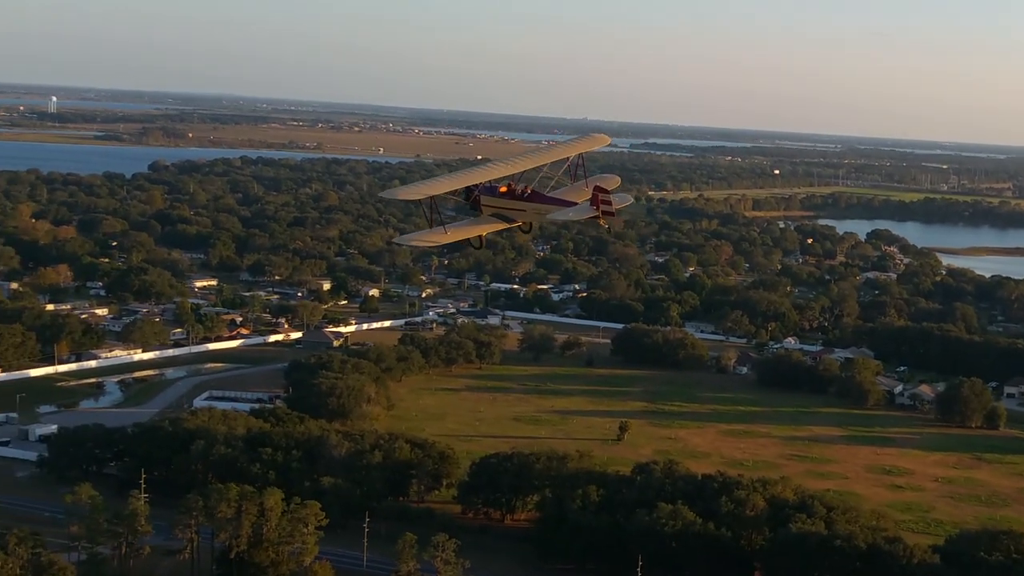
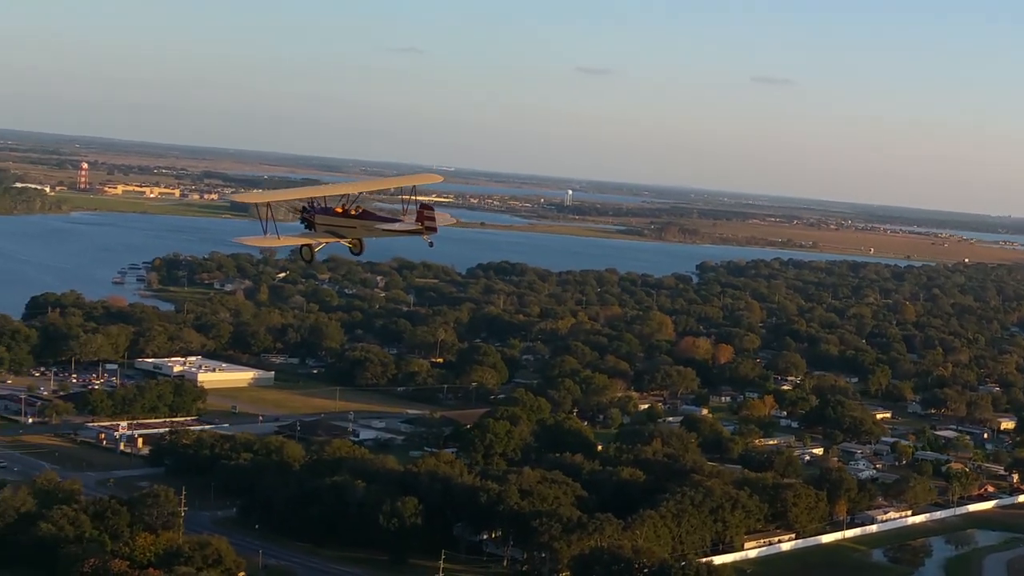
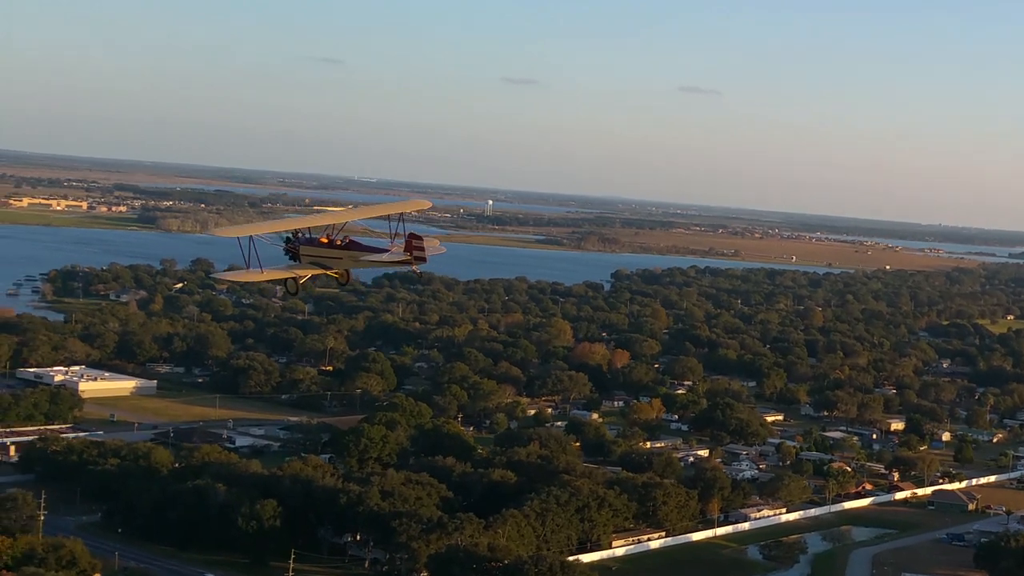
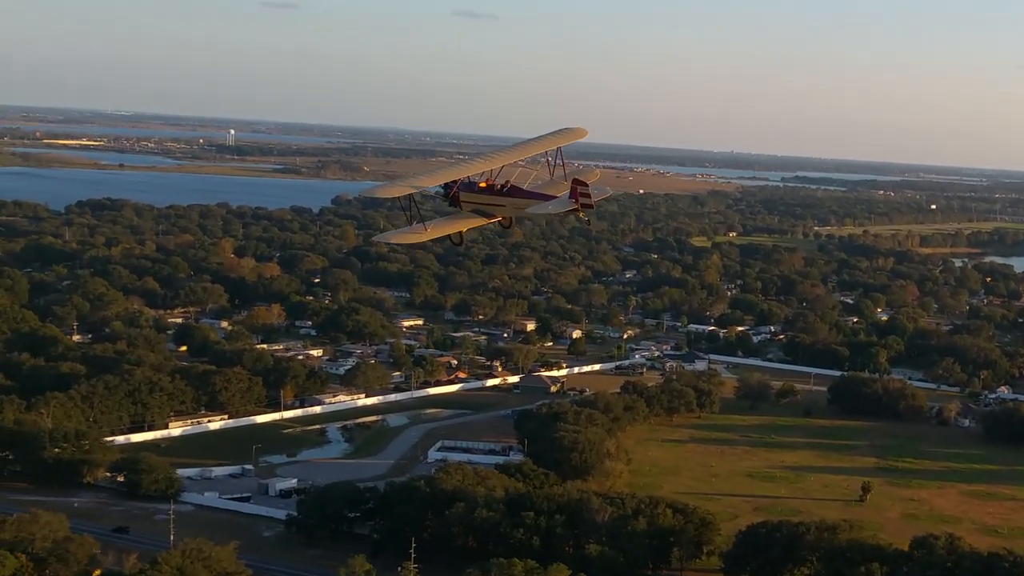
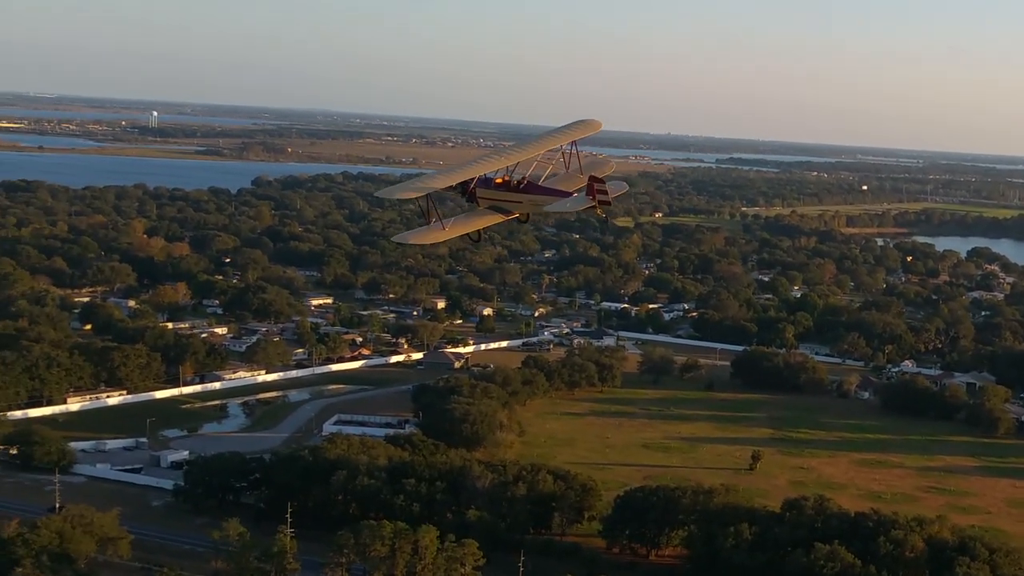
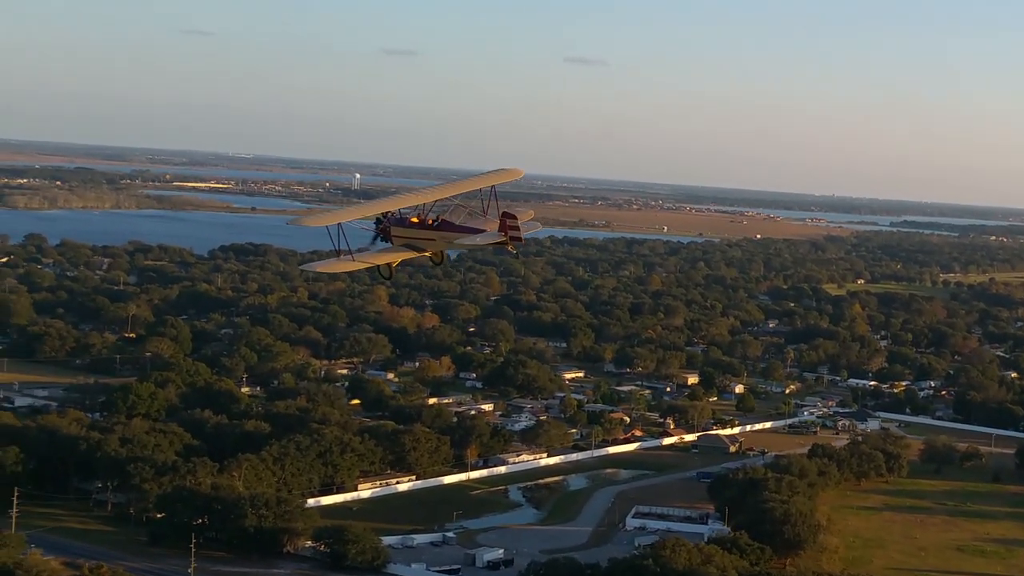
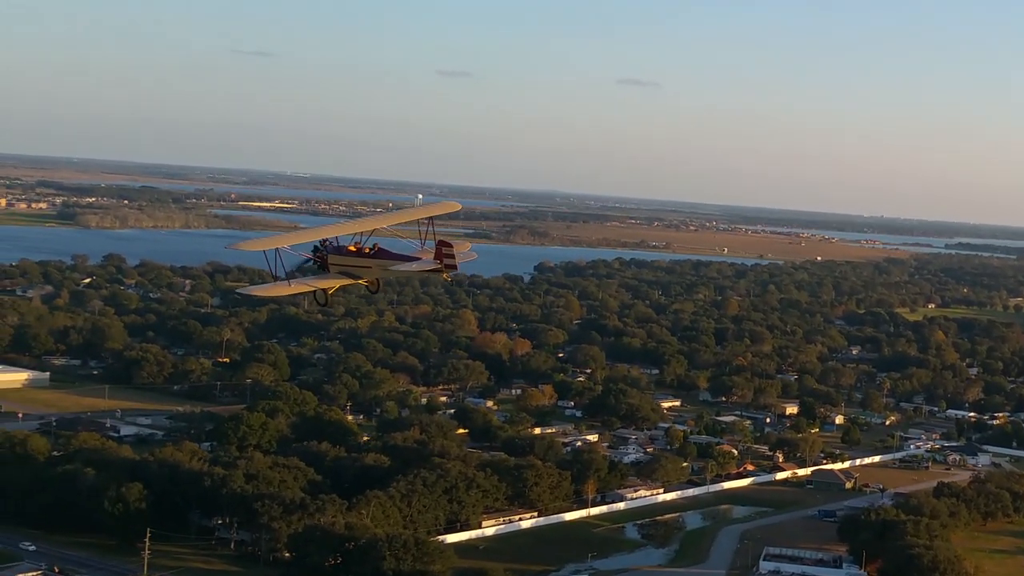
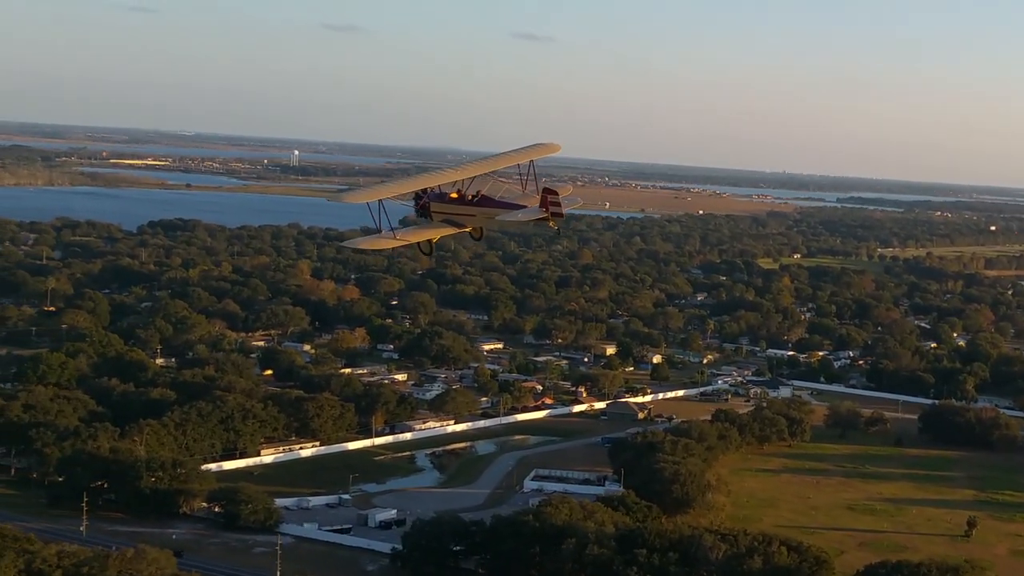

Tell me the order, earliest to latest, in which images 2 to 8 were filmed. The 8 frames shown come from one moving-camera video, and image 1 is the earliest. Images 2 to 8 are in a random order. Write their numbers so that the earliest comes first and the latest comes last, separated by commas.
5, 4, 8, 6, 7, 3, 2
